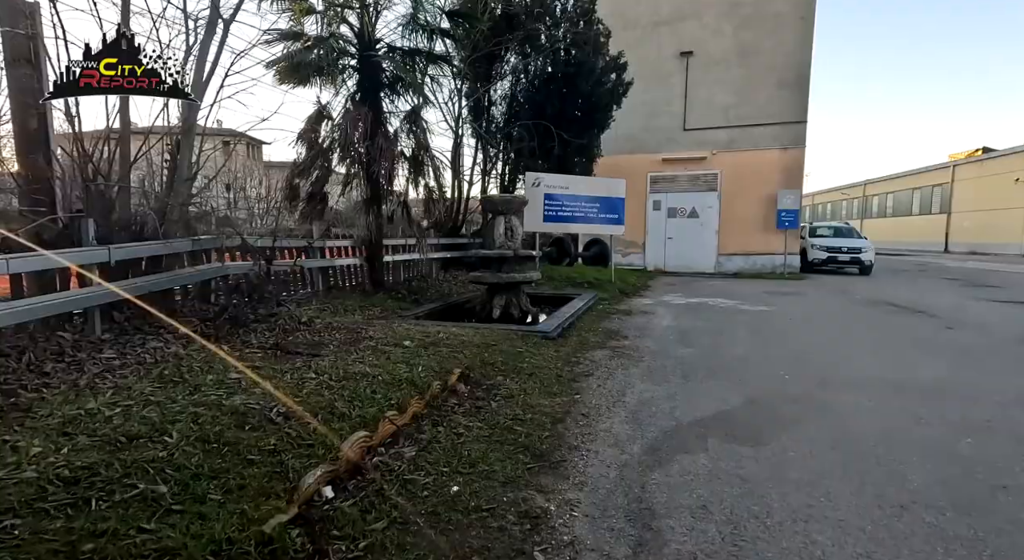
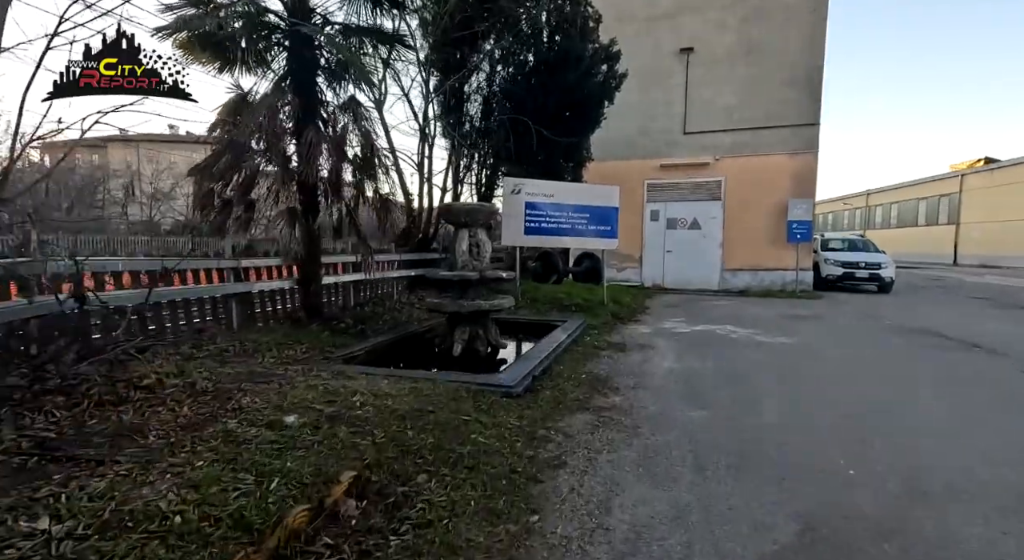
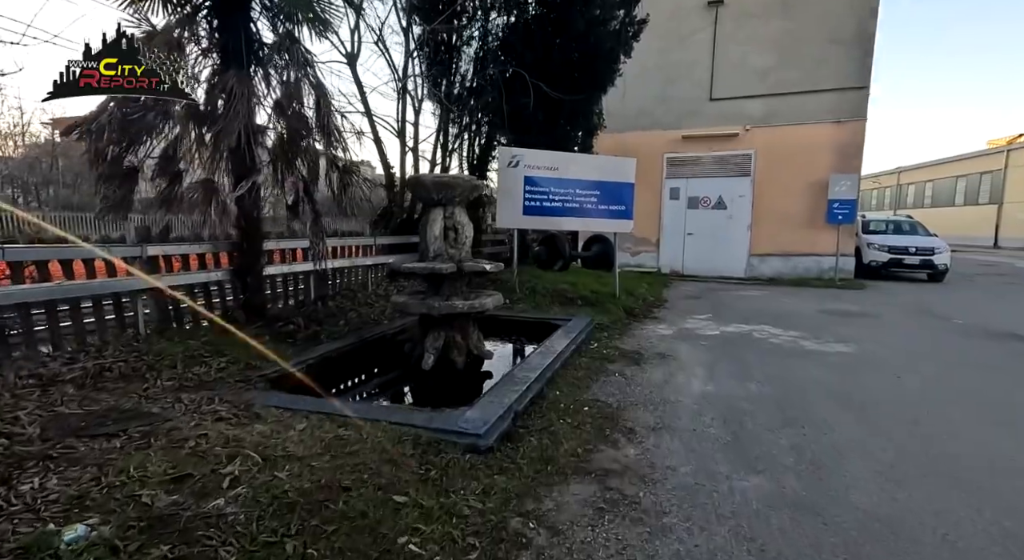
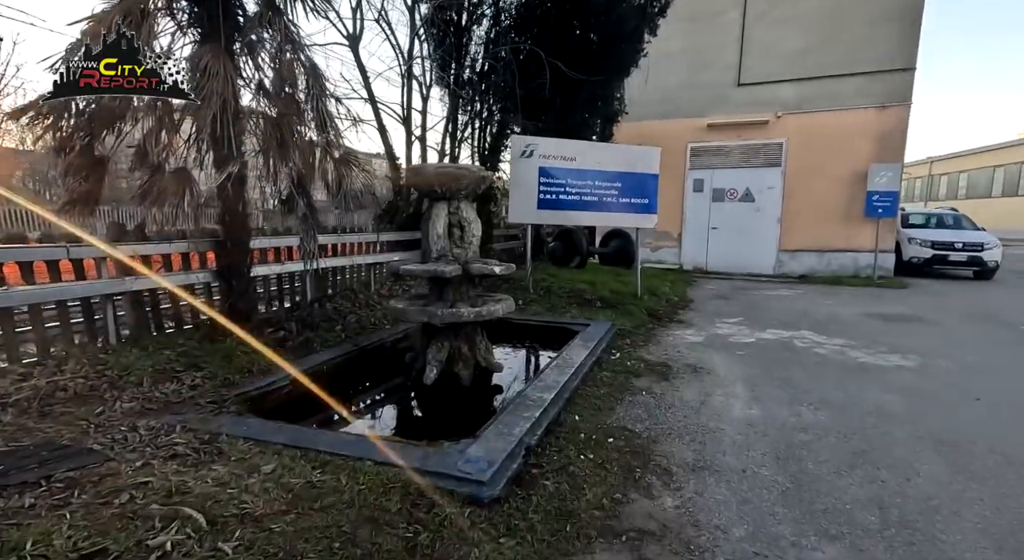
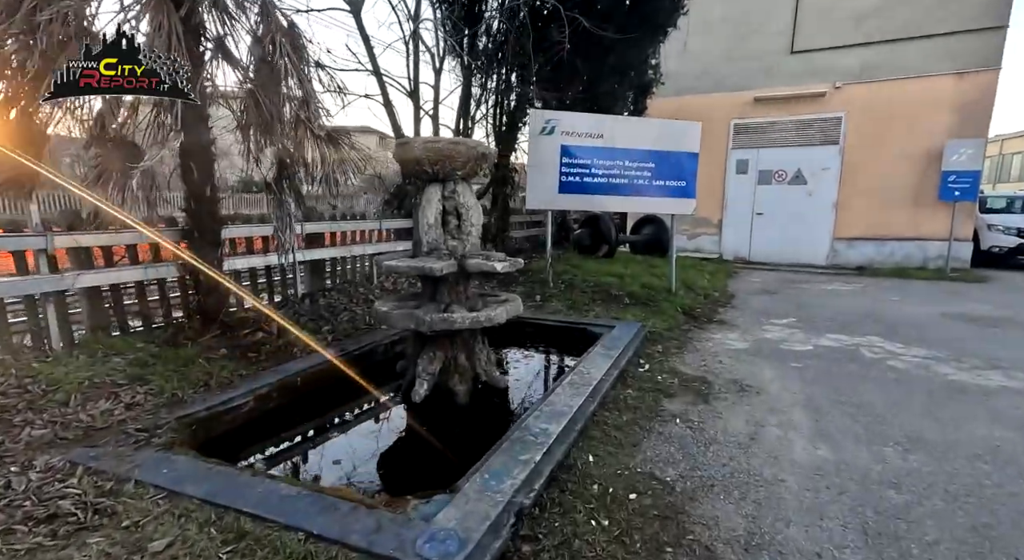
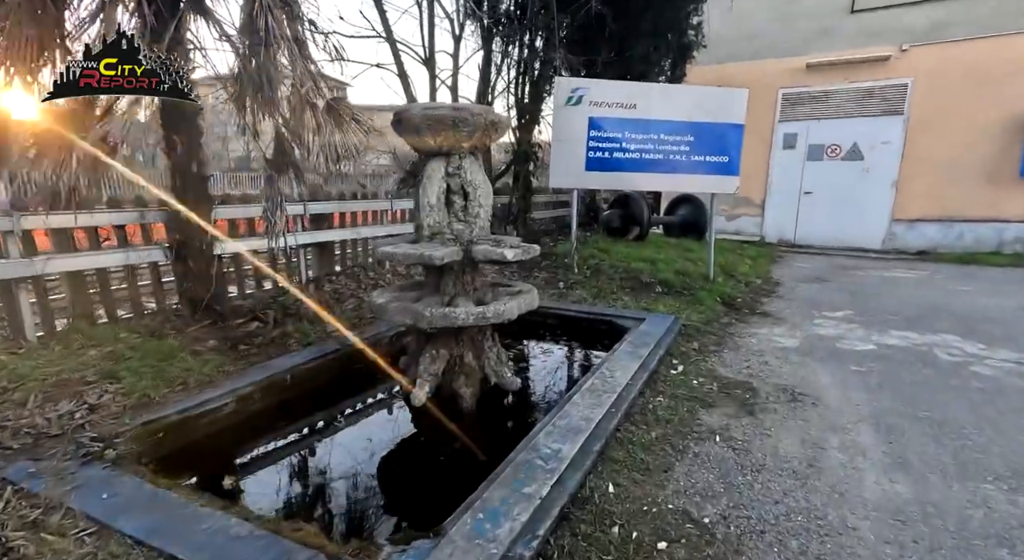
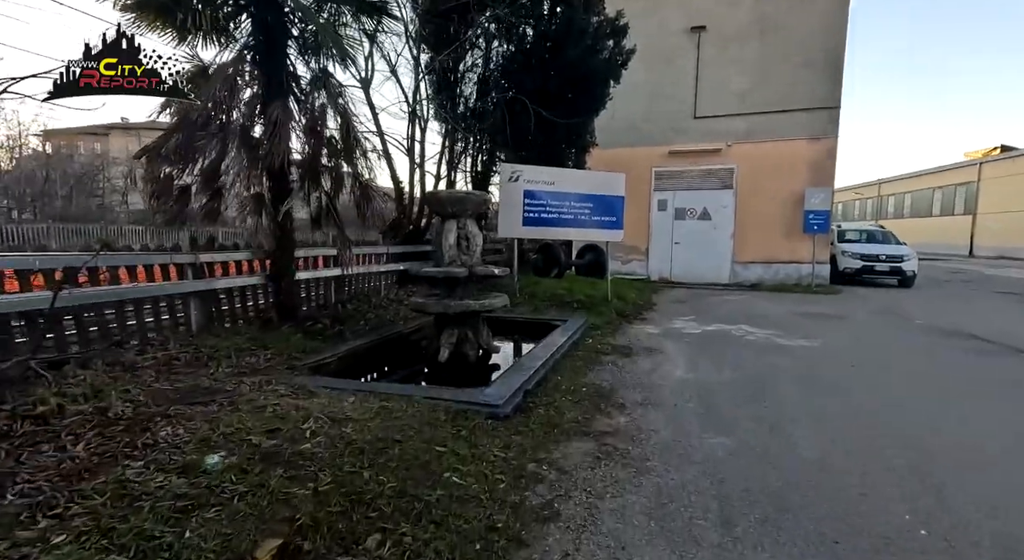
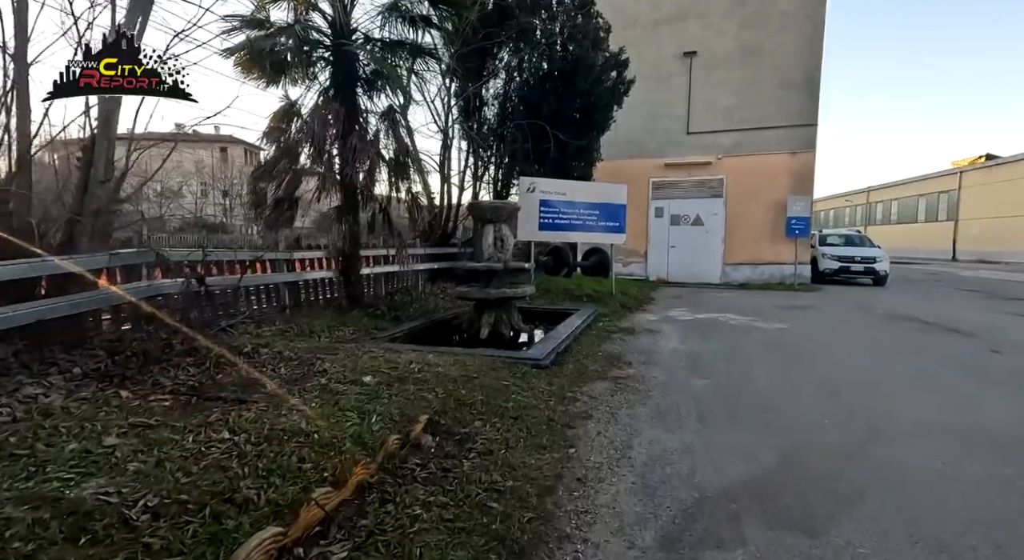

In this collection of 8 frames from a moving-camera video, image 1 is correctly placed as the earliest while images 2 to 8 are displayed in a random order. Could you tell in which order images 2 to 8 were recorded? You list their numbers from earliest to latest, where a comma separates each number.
8, 2, 7, 3, 4, 5, 6
